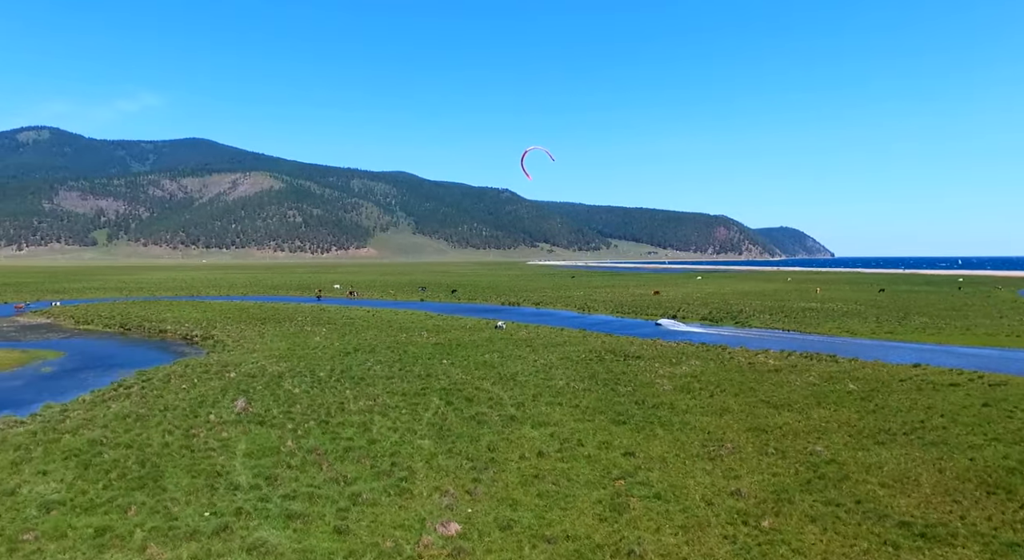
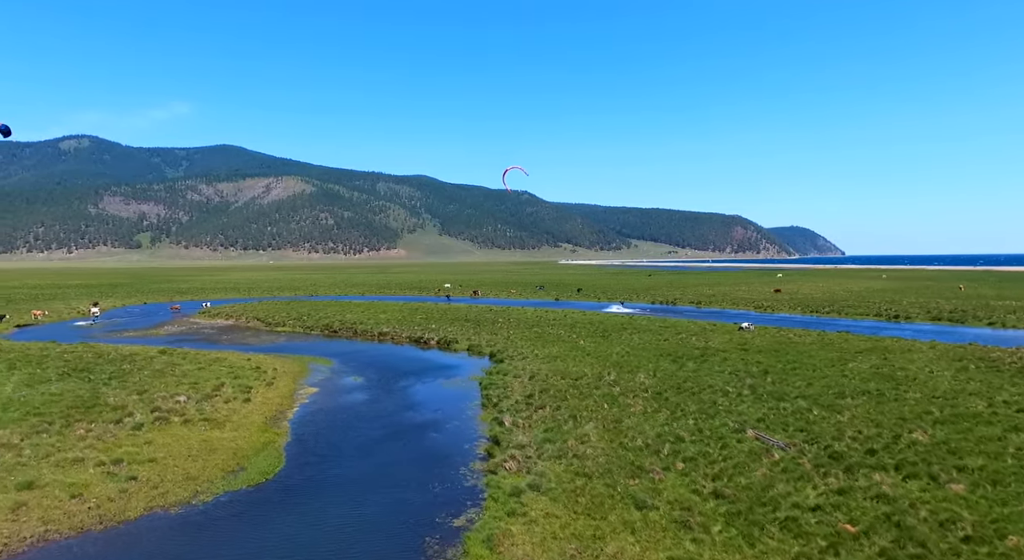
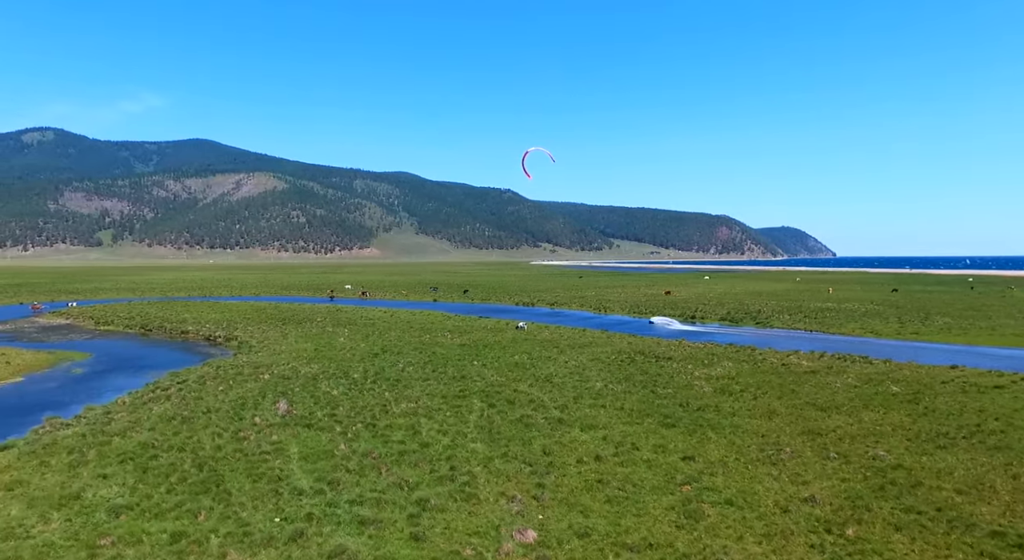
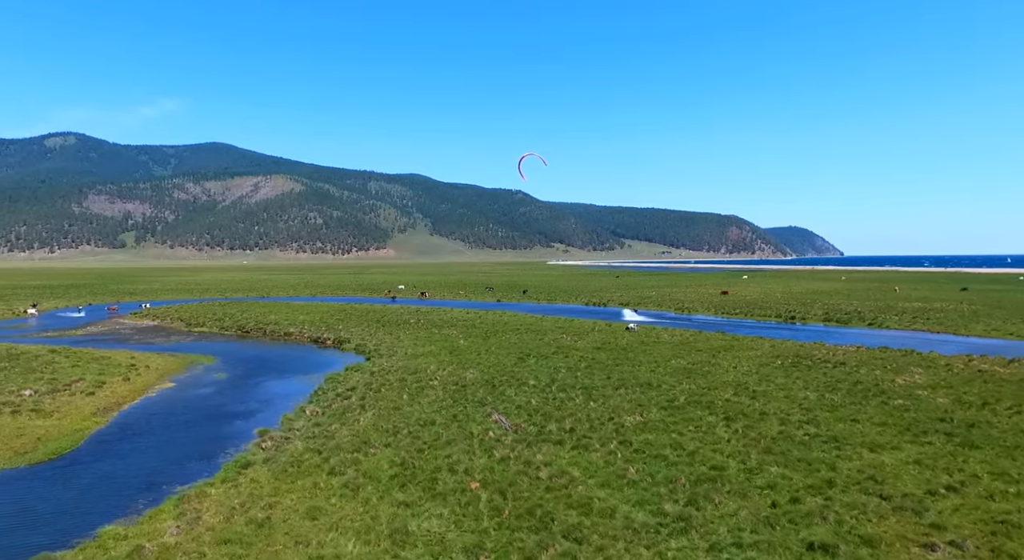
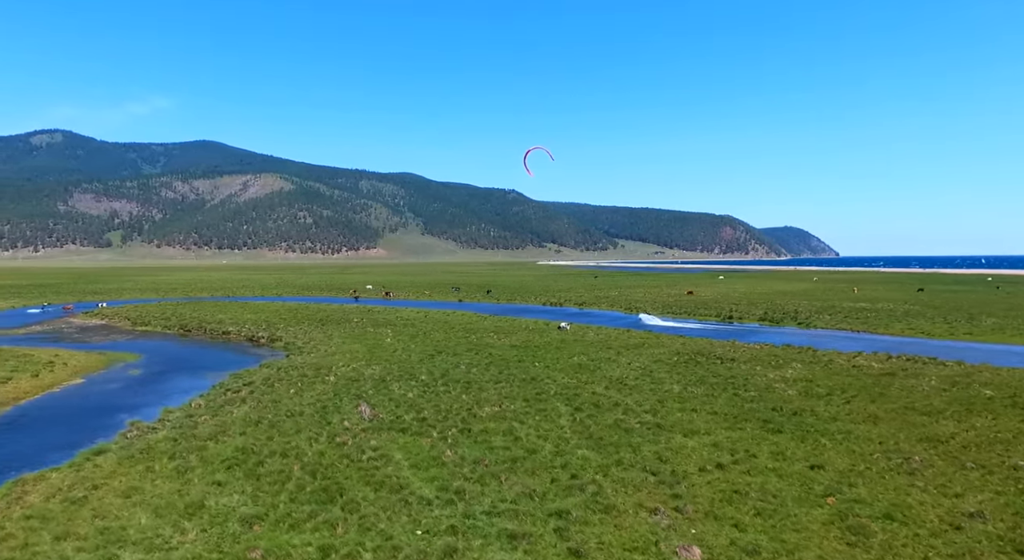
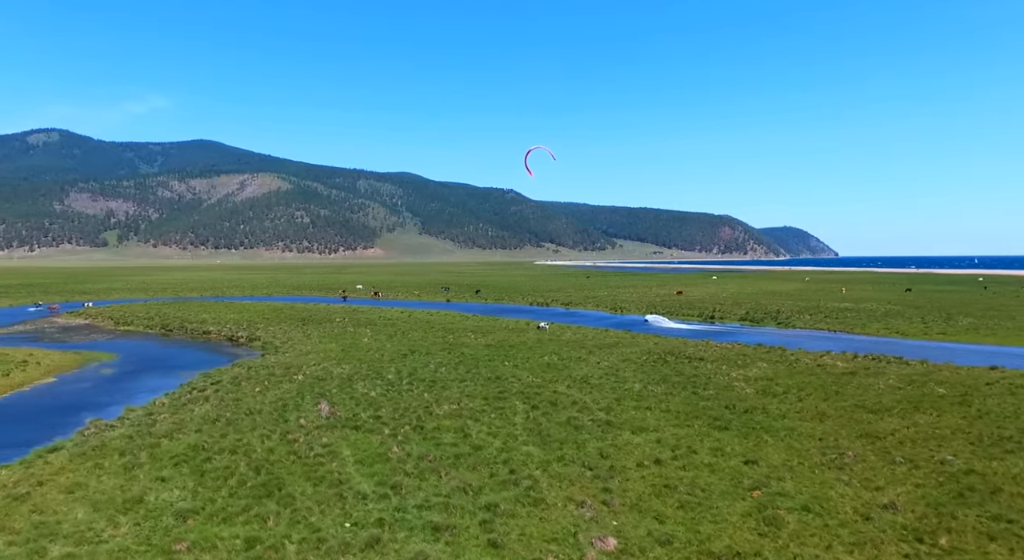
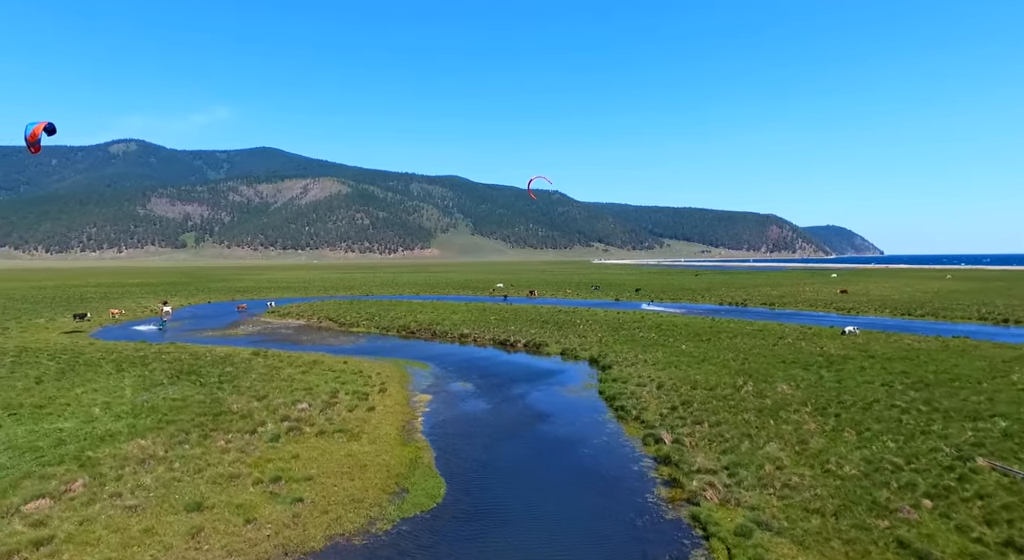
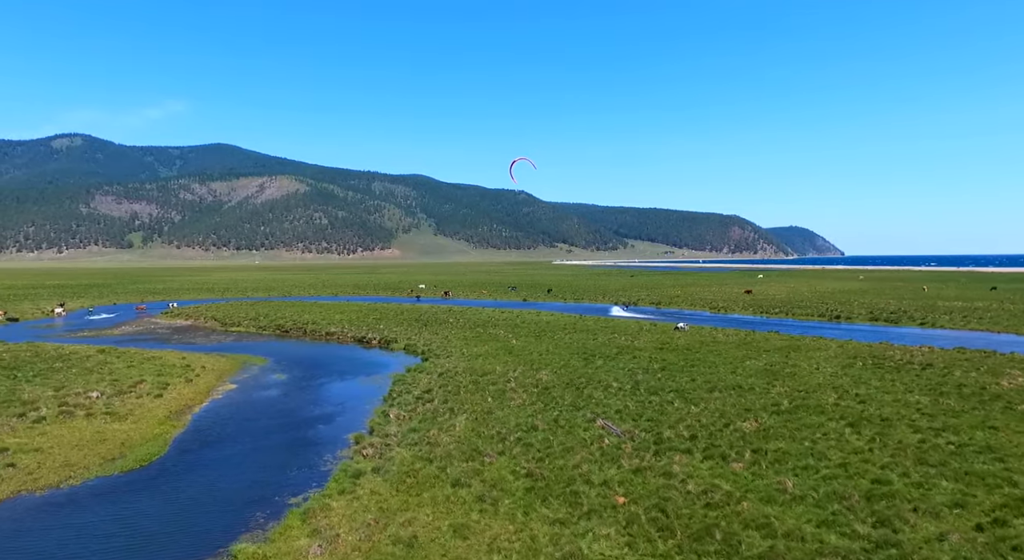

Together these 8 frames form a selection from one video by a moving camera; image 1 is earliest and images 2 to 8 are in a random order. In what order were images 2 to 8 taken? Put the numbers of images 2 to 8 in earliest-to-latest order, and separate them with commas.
3, 6, 5, 4, 8, 2, 7
